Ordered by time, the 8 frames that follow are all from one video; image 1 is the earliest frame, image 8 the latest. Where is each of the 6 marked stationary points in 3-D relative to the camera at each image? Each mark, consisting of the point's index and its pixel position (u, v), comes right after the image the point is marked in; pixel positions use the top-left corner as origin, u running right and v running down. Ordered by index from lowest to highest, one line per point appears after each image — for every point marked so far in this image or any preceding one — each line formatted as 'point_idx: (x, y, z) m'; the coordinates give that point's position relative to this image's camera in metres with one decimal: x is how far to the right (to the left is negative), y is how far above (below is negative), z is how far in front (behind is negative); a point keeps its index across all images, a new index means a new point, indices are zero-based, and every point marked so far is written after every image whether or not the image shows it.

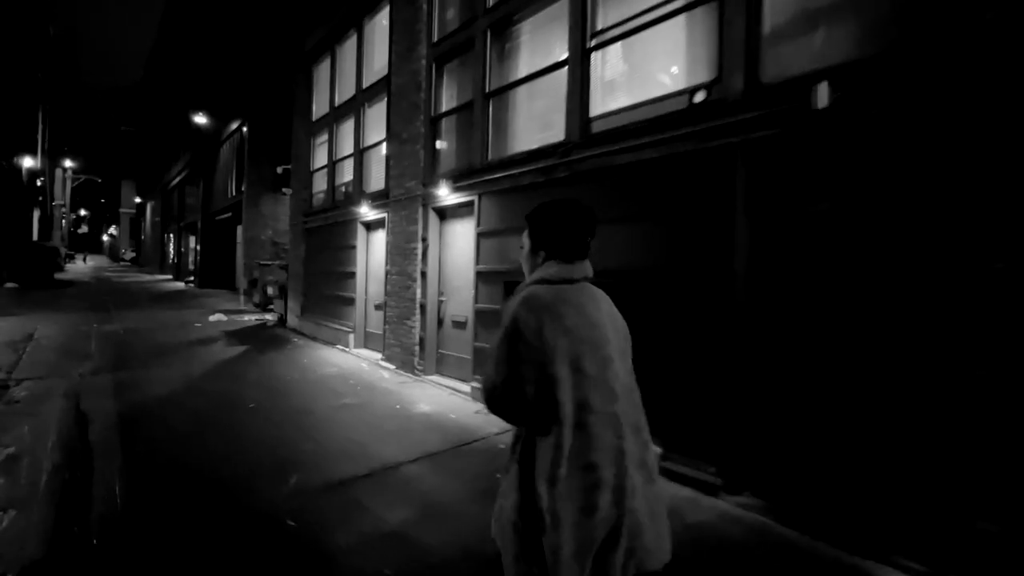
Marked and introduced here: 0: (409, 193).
0: (-1.8, +1.6, +8.2) m
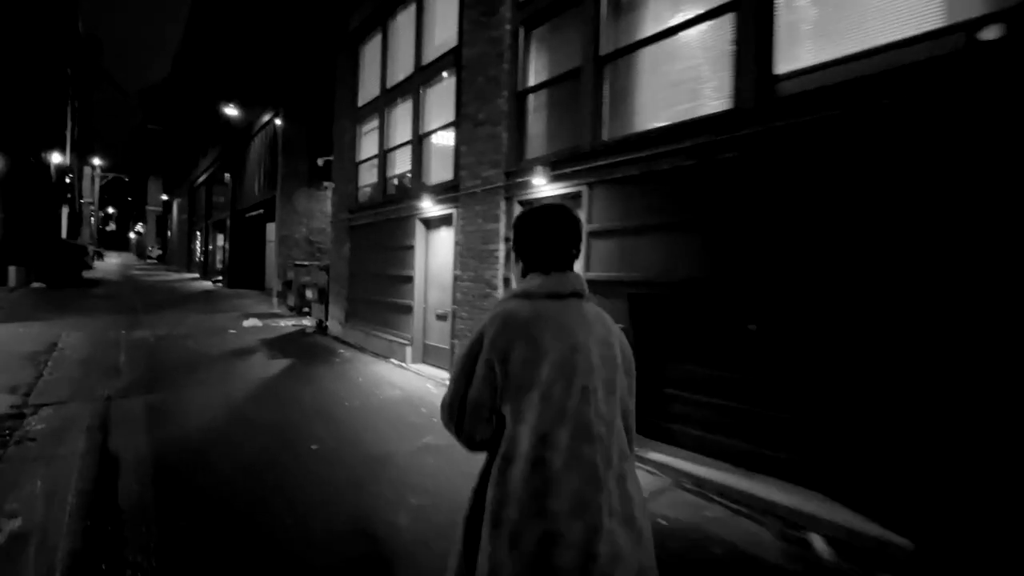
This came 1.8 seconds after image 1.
0: (-0.4, +1.5, +6.9) m
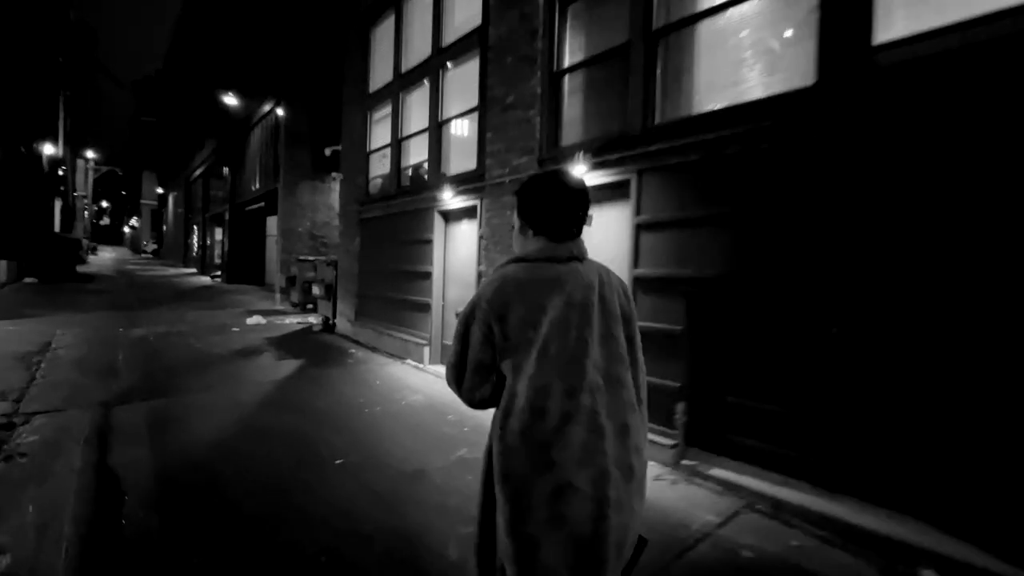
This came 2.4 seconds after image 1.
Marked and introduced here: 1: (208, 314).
0: (+0.1, +1.5, +6.4) m
1: (-8.2, -0.7, +12.9) m
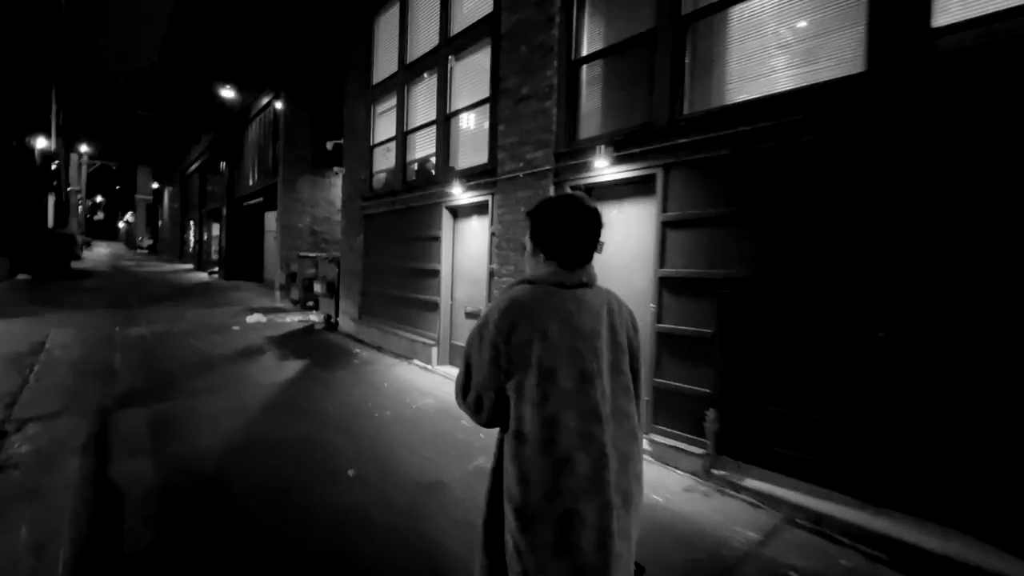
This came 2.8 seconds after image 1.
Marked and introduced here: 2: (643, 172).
0: (+0.2, +1.6, +6.1) m
1: (-8.1, -0.7, +12.6) m
2: (+1.4, +1.2, +5.0) m
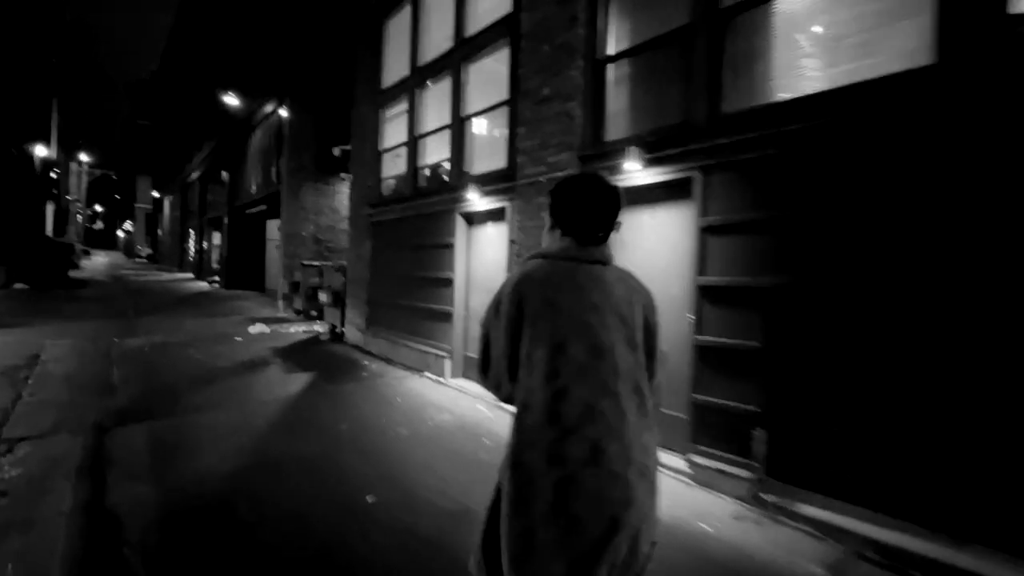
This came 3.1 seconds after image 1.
0: (+0.5, +1.4, +5.8) m
1: (-7.8, -0.9, +12.2) m
2: (+1.6, +1.1, +4.7) m
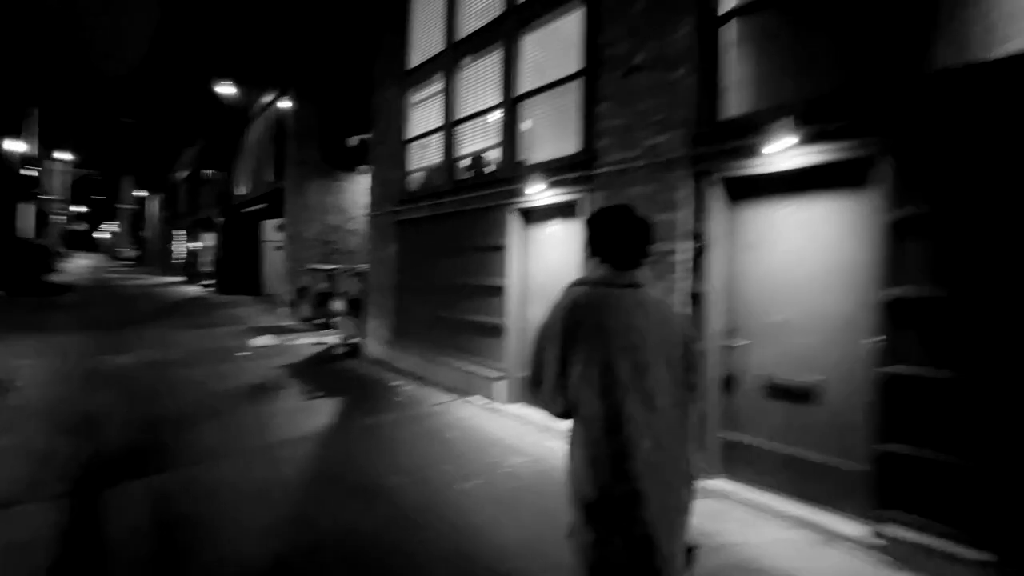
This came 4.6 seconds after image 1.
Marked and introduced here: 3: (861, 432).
0: (+1.4, +1.3, +4.7) m
1: (-7.1, -1.1, +11.0) m
2: (+2.6, +1.0, +3.6) m
3: (+2.7, -1.1, +3.6) m
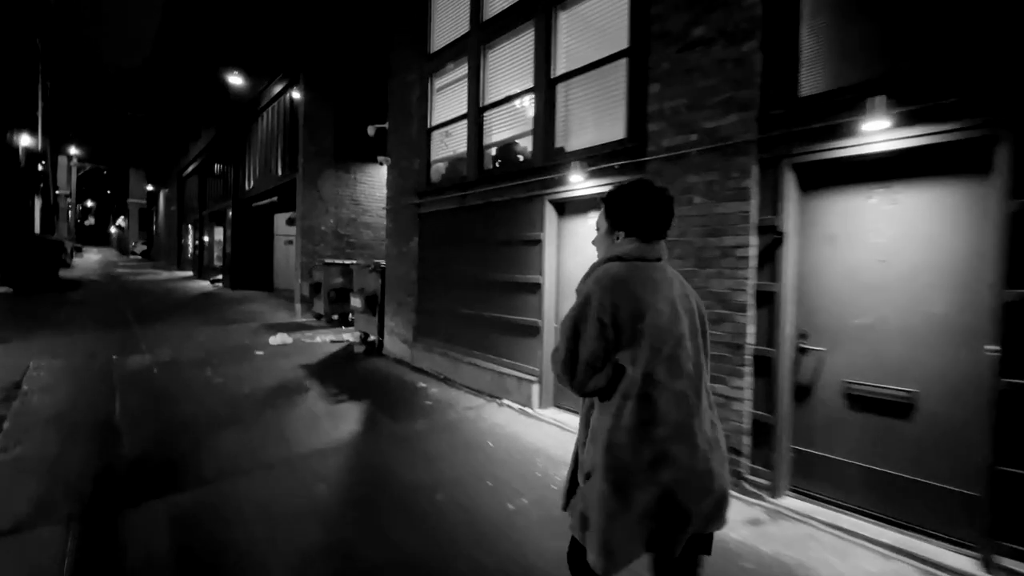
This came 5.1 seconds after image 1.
0: (+1.8, +1.3, +4.3) m
1: (-6.6, -1.0, +10.7) m
2: (+3.0, +1.0, +3.2) m
3: (+3.1, -1.1, +3.2) m
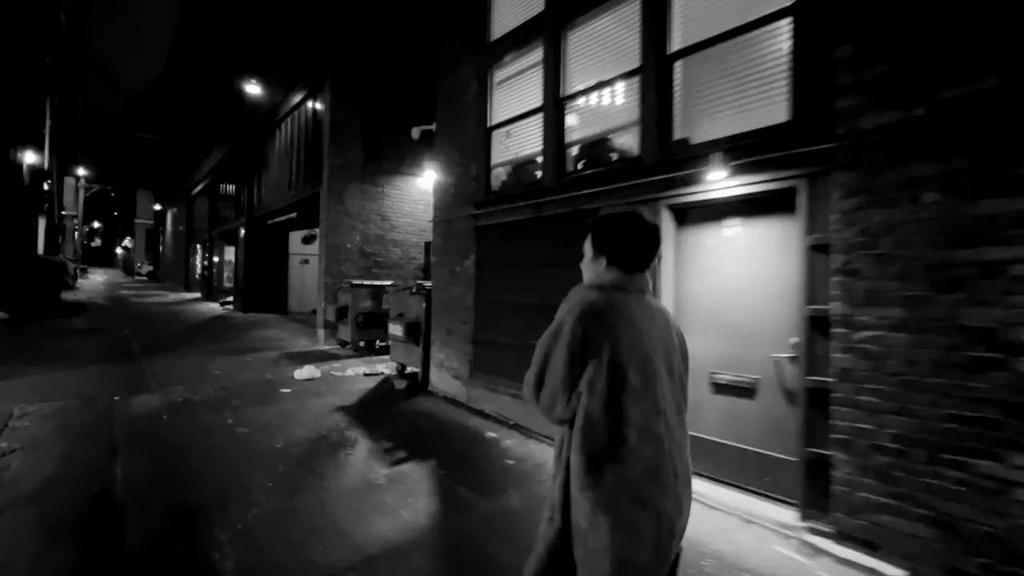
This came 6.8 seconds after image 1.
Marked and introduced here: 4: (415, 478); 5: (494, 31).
0: (+2.9, +1.1, +3.1) m
1: (-5.5, -1.5, +9.4) m
2: (+4.0, +0.9, +1.9) m
3: (+4.2, -1.3, +1.9) m
4: (-0.9, -1.8, +4.5) m
5: (-0.3, +3.8, +7.0) m
